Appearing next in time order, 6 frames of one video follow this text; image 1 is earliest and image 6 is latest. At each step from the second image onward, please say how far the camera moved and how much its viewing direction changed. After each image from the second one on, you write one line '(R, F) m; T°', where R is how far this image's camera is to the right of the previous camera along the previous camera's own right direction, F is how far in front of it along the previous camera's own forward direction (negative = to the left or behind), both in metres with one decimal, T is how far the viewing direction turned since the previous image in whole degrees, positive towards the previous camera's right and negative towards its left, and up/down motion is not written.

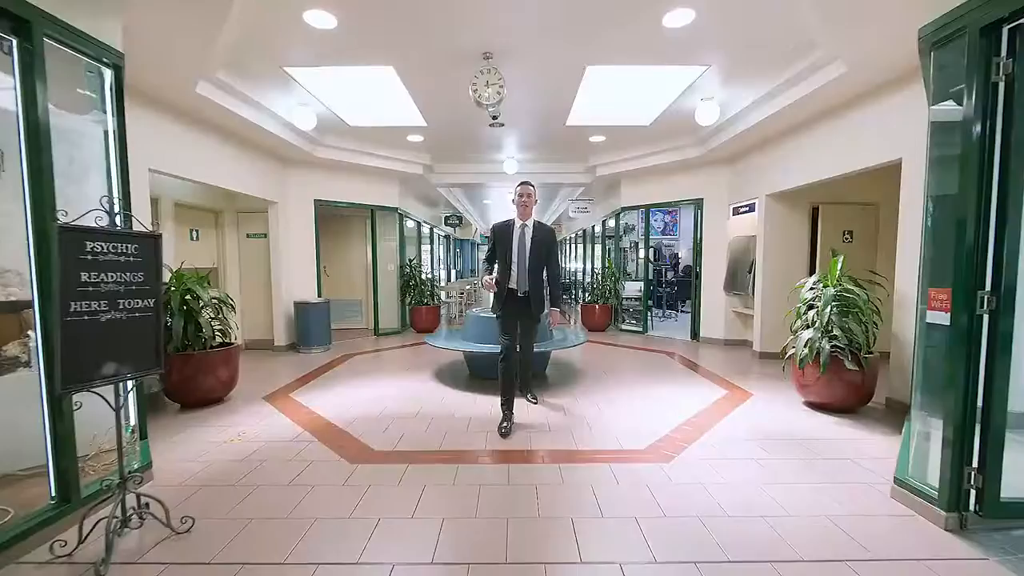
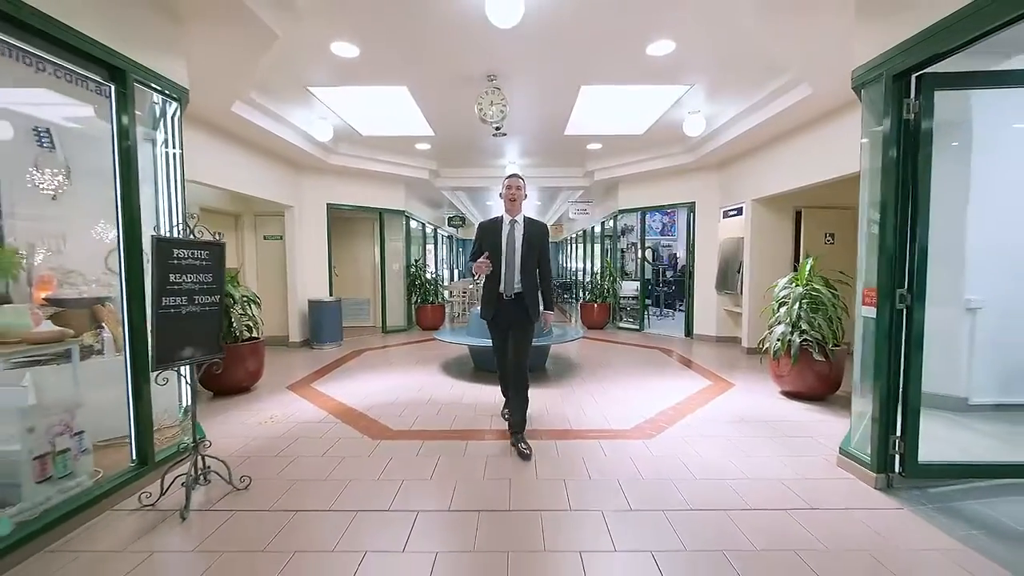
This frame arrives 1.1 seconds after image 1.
(0.0, -0.4) m; 0°
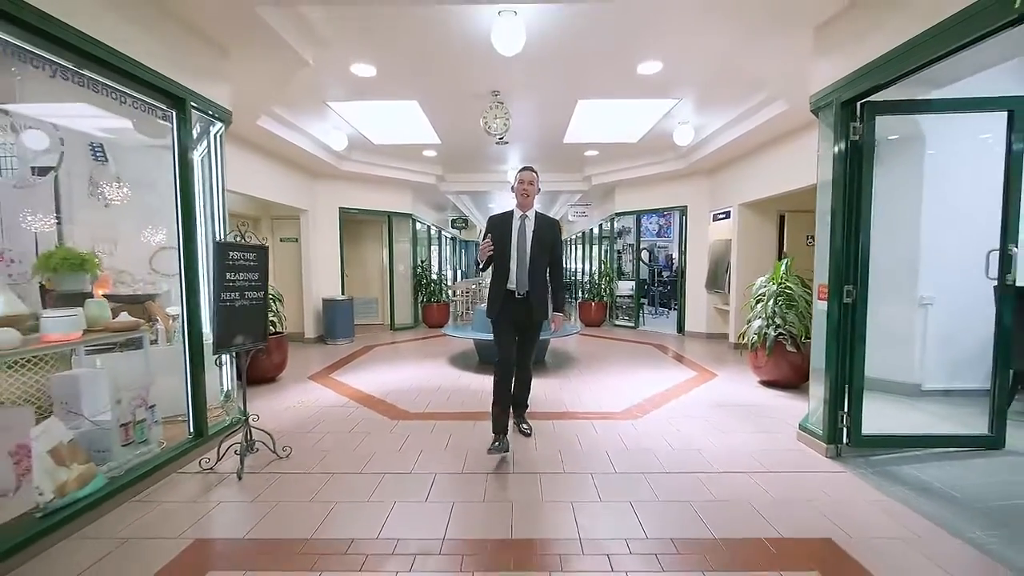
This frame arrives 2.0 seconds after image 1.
(0.0, -0.4) m; 0°
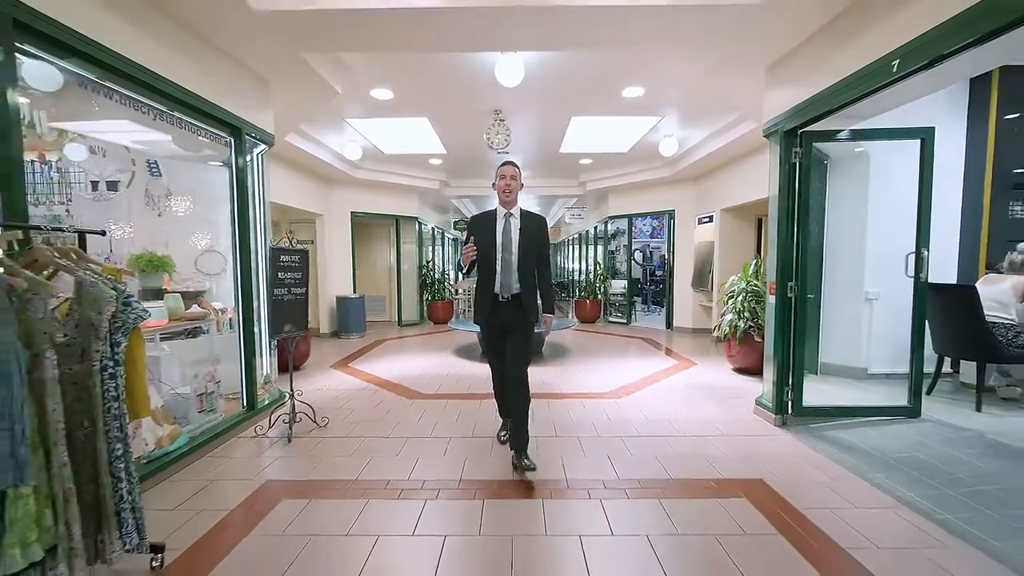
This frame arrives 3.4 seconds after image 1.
(0.0, -0.5) m; 0°
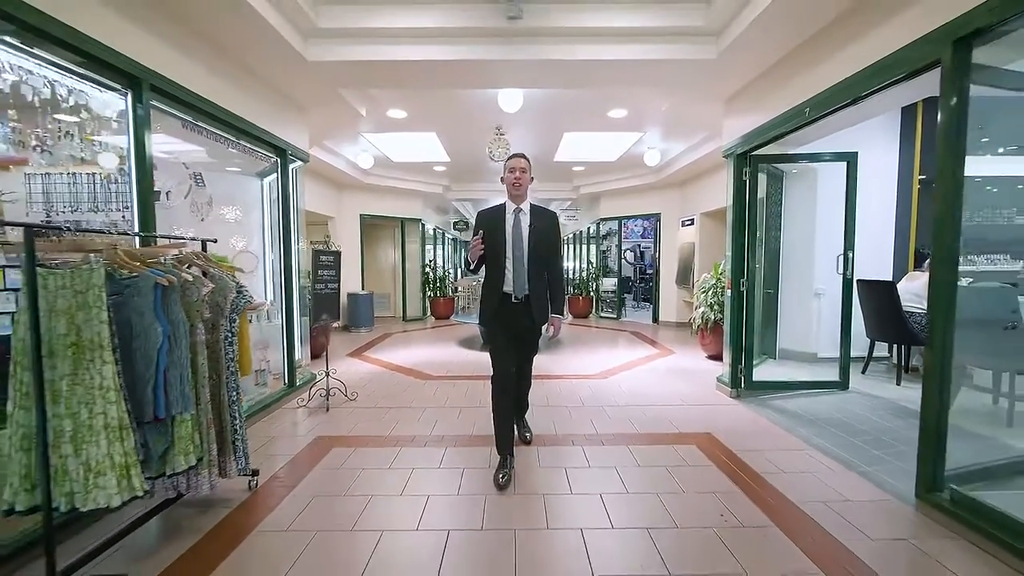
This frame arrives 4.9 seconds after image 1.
(0.0, -0.6) m; +1°
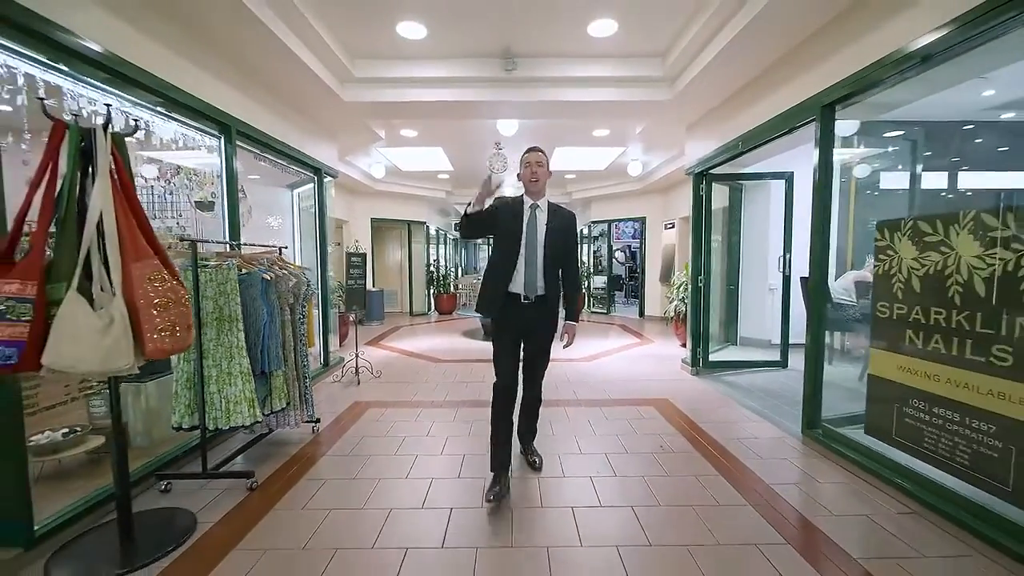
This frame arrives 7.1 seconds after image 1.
(0.0, -0.8) m; 0°
